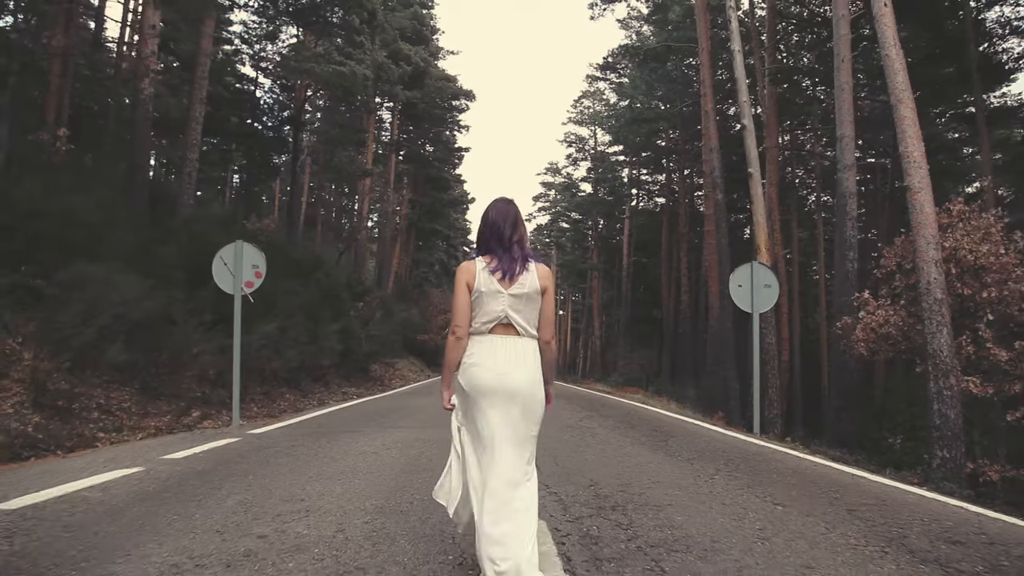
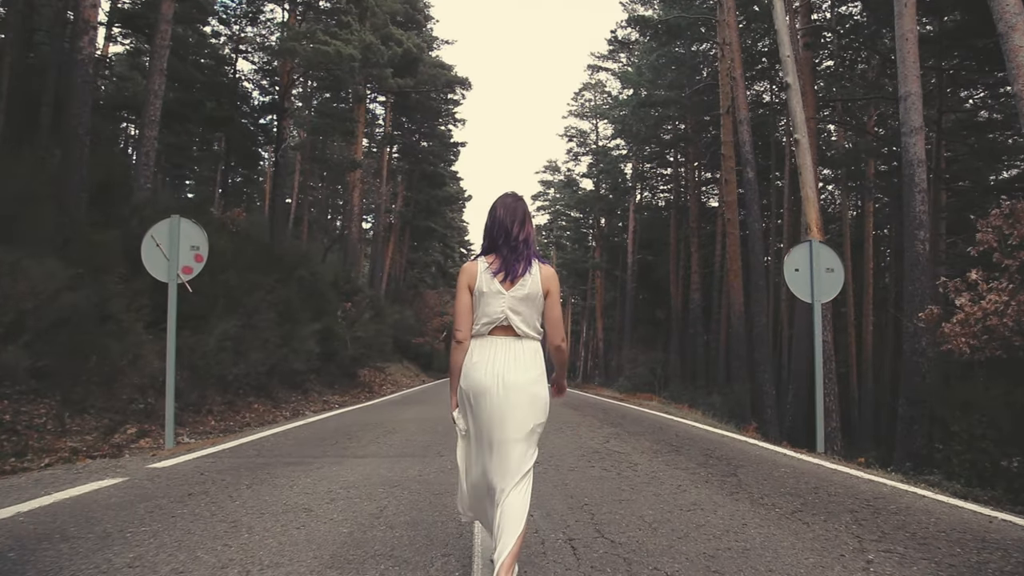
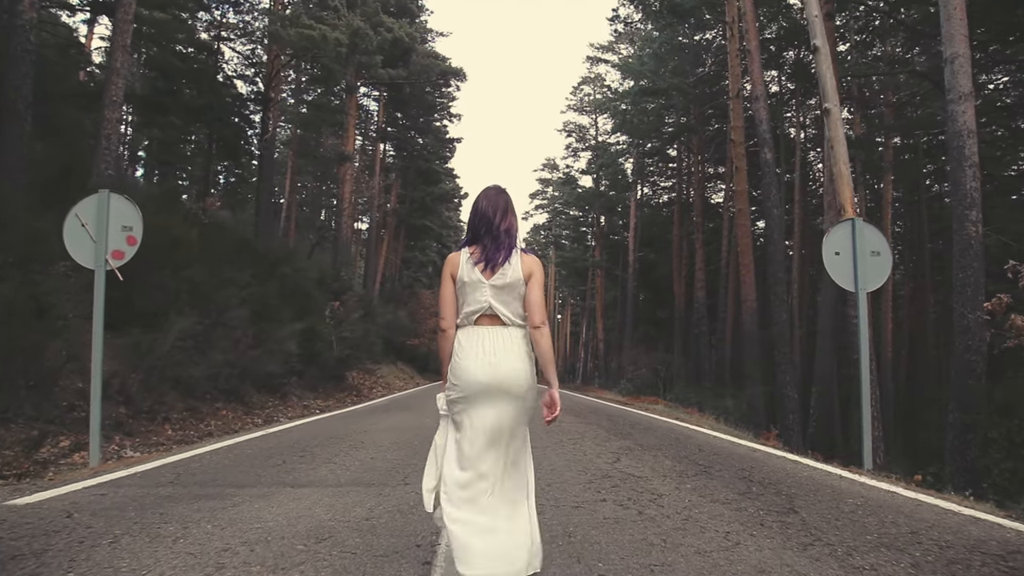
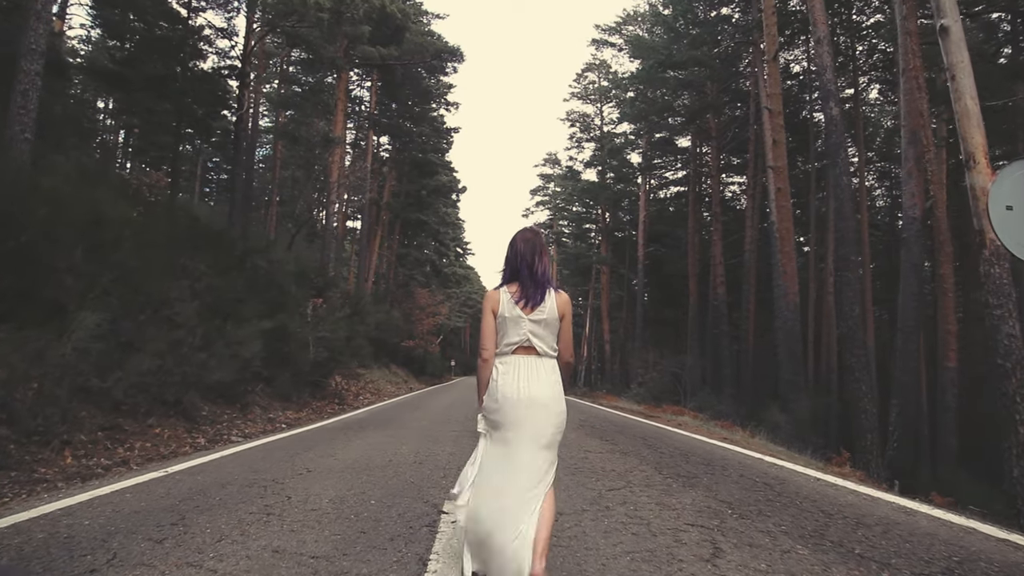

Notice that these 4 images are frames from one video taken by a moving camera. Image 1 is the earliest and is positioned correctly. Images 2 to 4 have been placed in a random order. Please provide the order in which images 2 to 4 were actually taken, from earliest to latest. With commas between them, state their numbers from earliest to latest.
2, 3, 4
